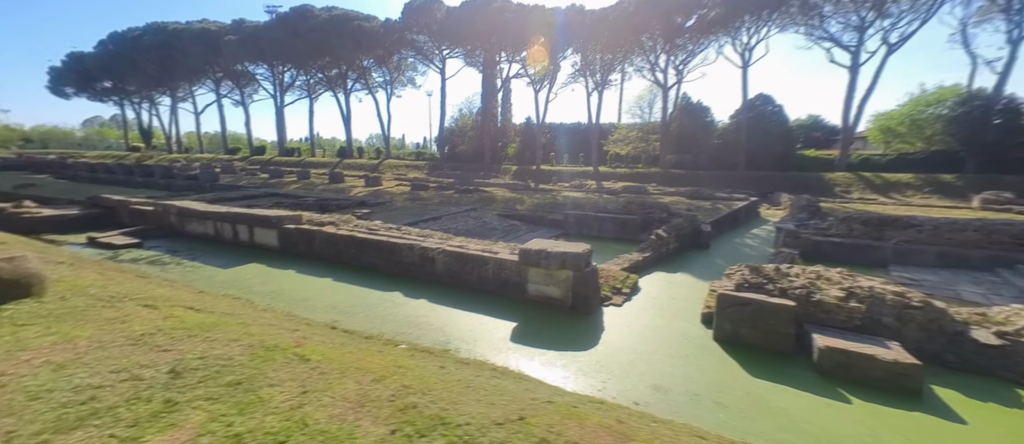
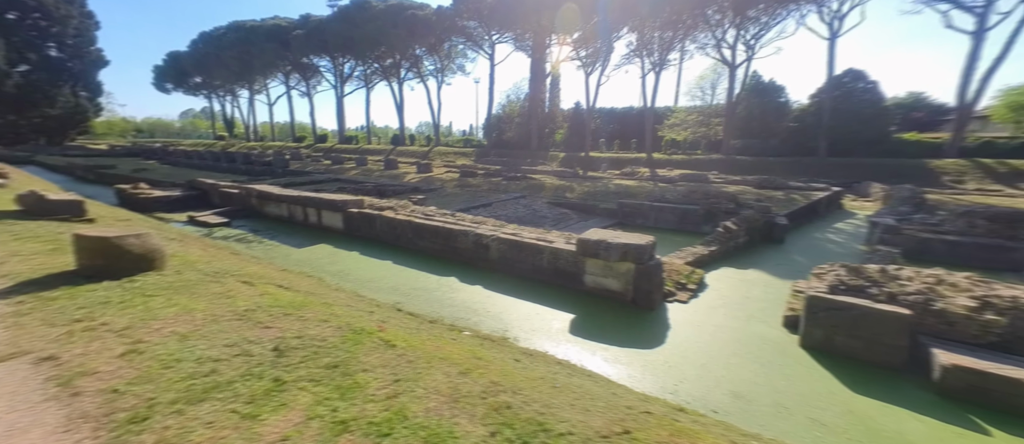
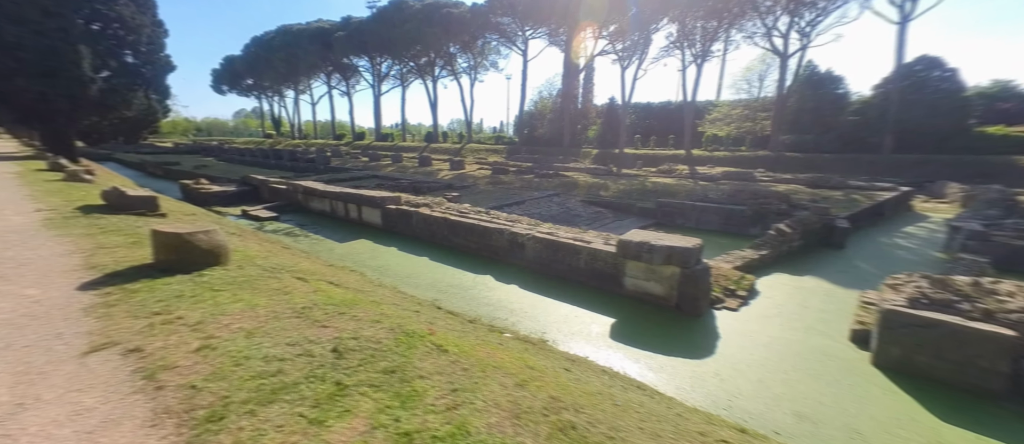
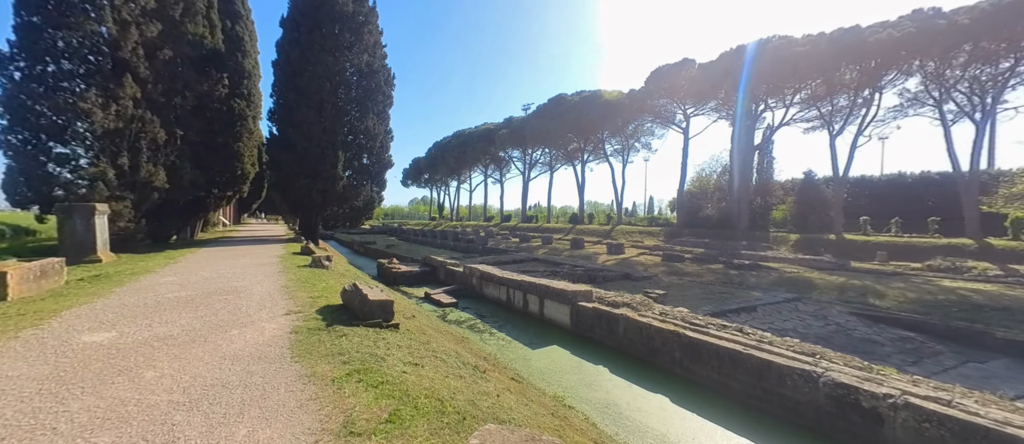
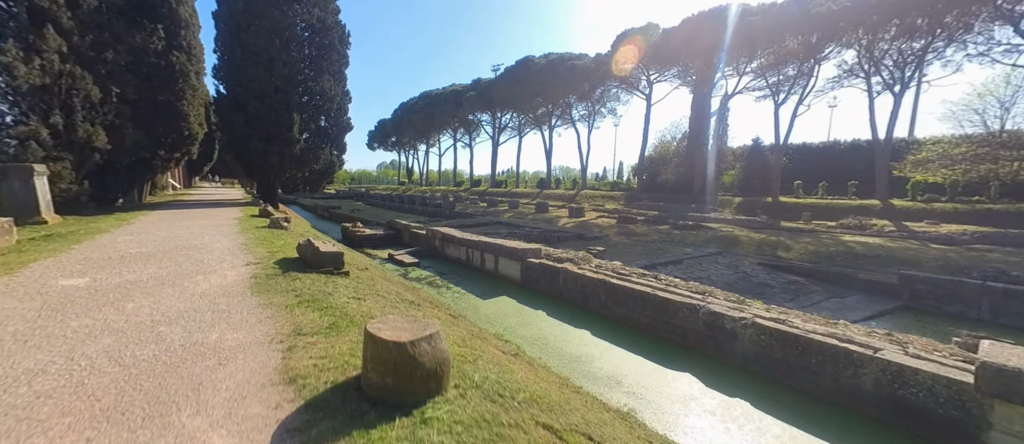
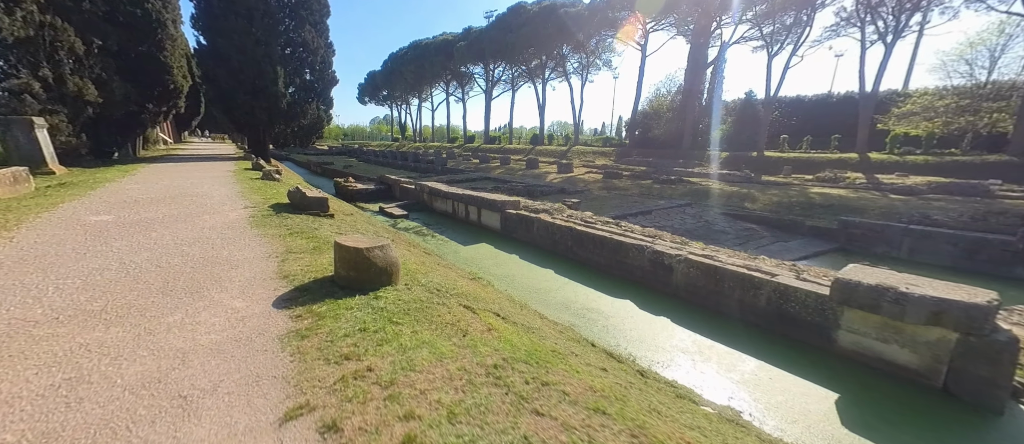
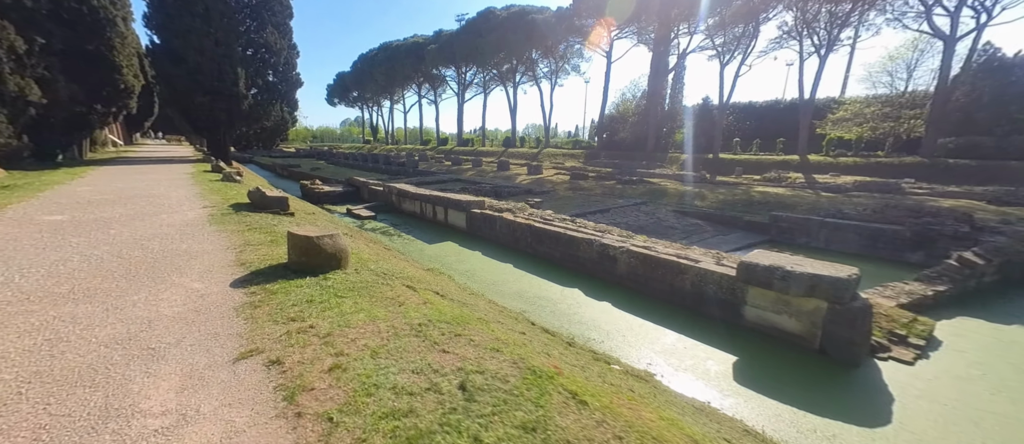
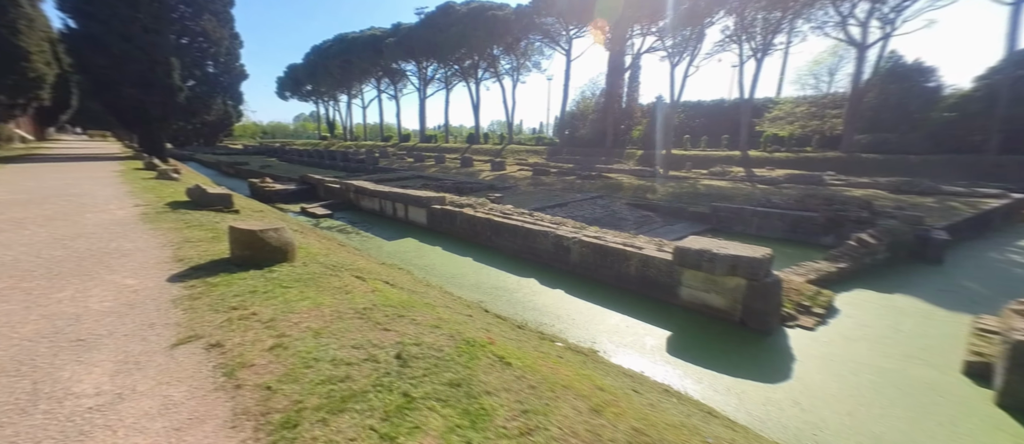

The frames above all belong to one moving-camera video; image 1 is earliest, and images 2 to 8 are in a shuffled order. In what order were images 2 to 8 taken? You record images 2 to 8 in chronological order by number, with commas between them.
2, 3, 8, 7, 6, 5, 4
